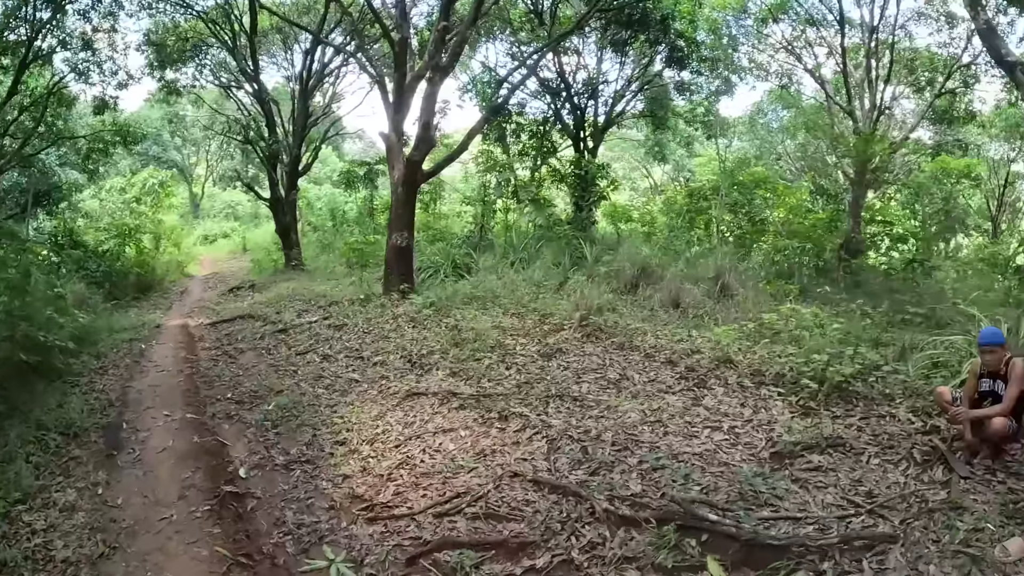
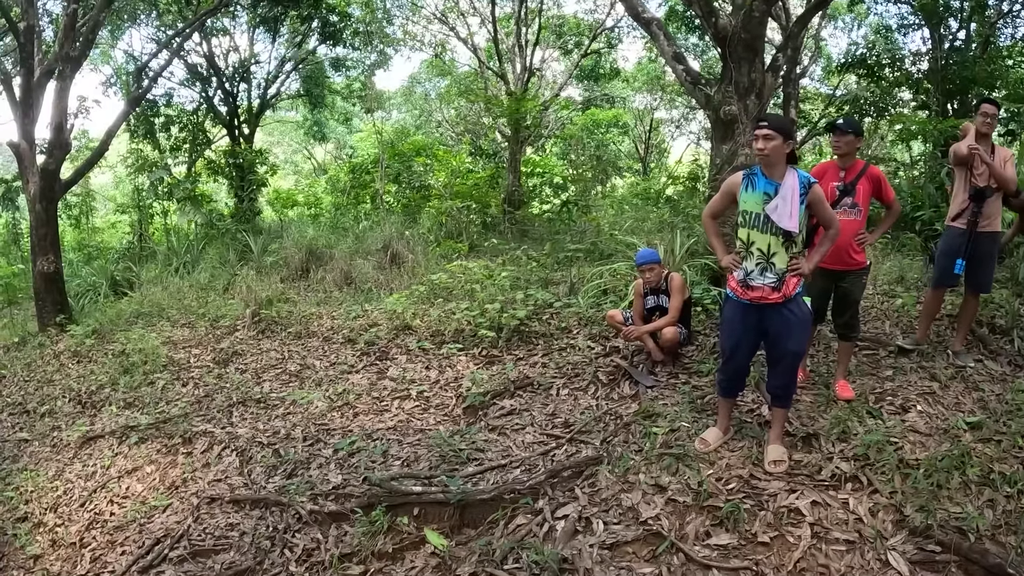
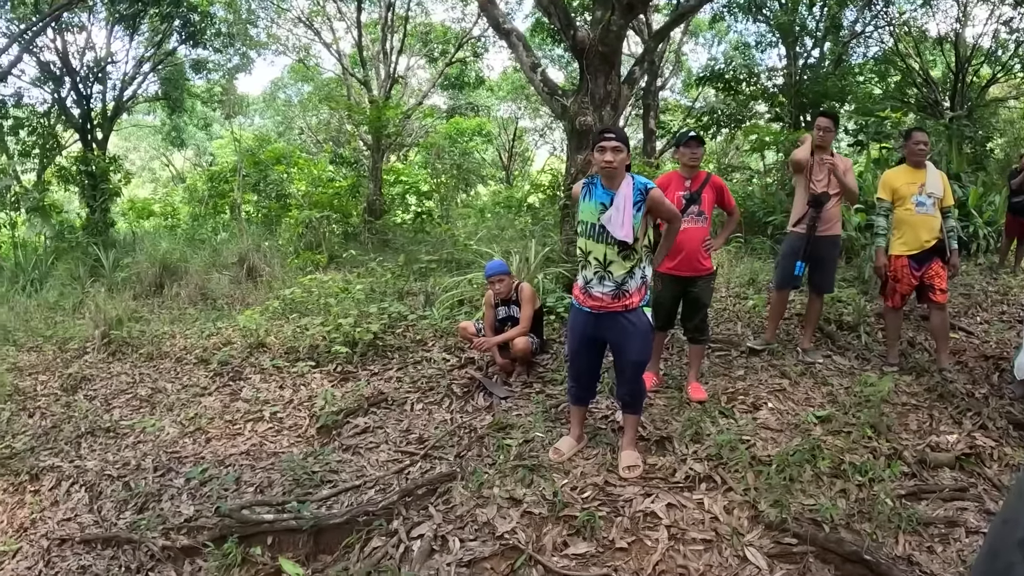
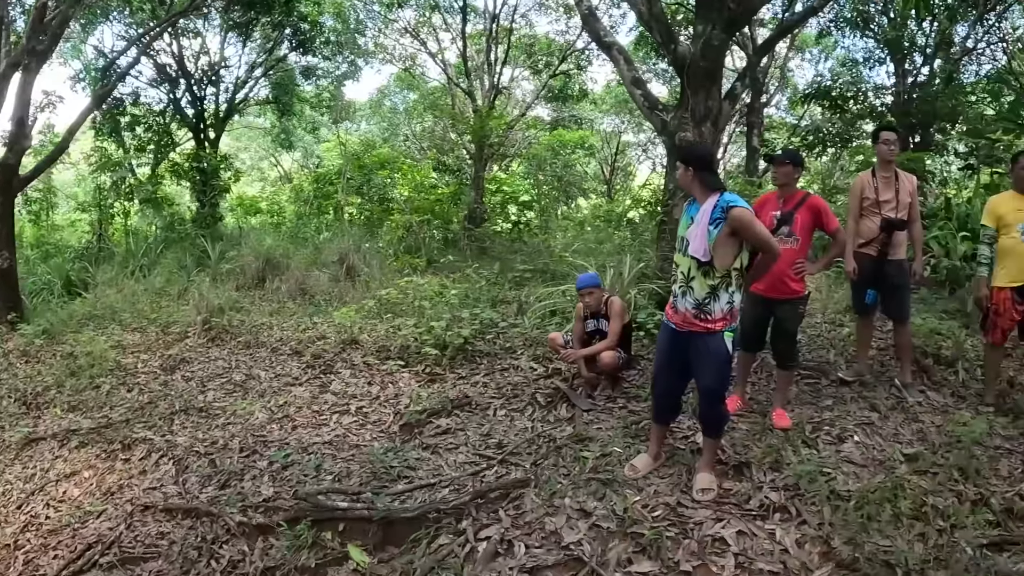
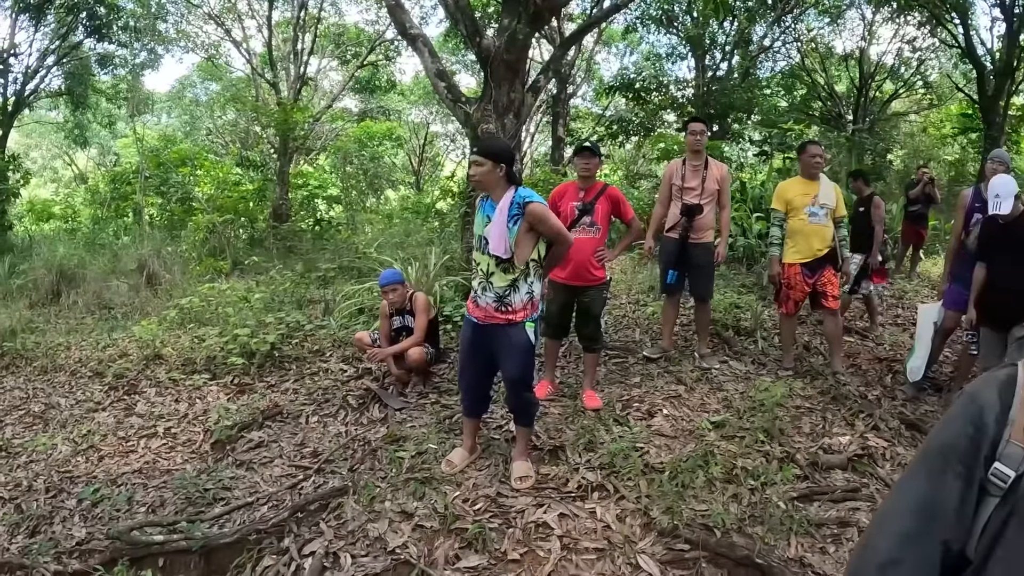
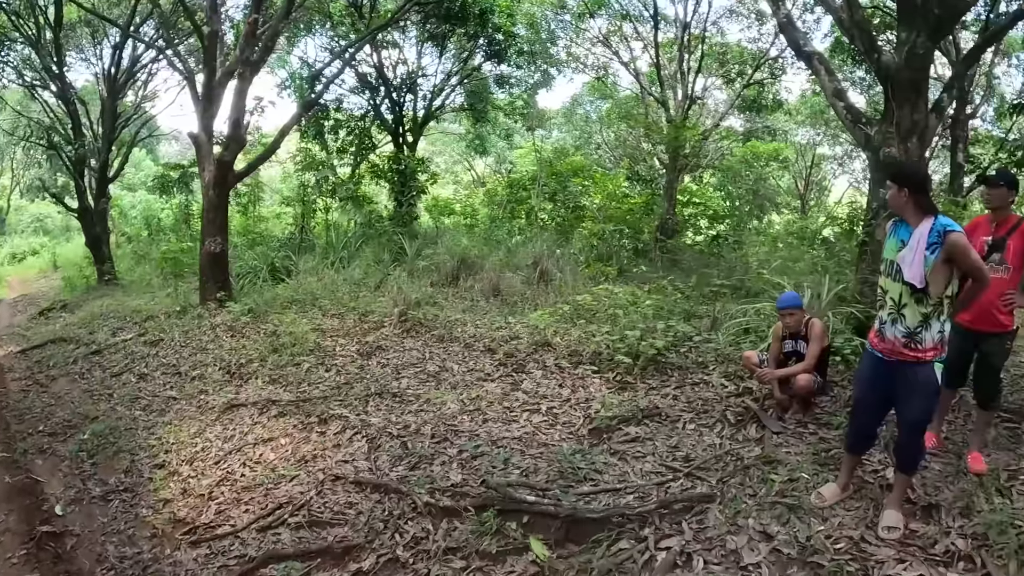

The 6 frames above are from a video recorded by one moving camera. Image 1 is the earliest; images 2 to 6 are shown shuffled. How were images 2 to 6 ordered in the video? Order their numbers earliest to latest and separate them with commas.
6, 4, 5, 3, 2
